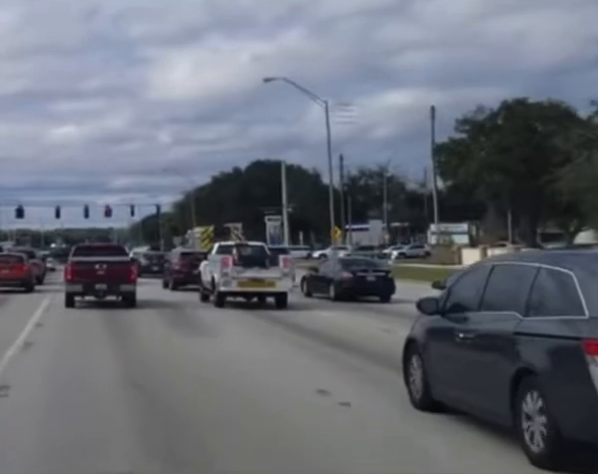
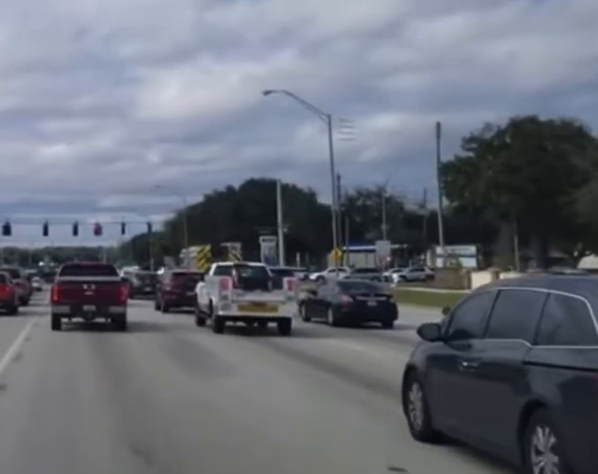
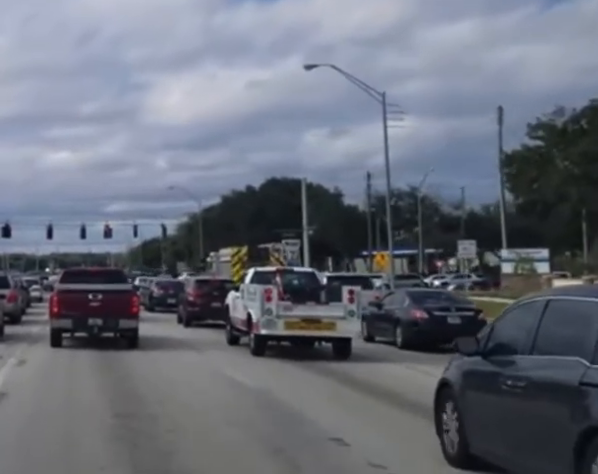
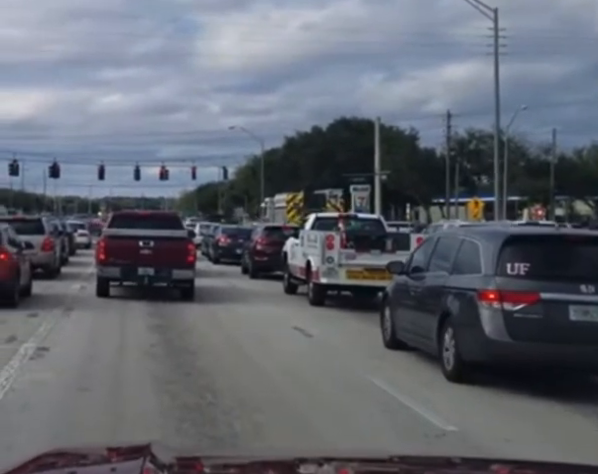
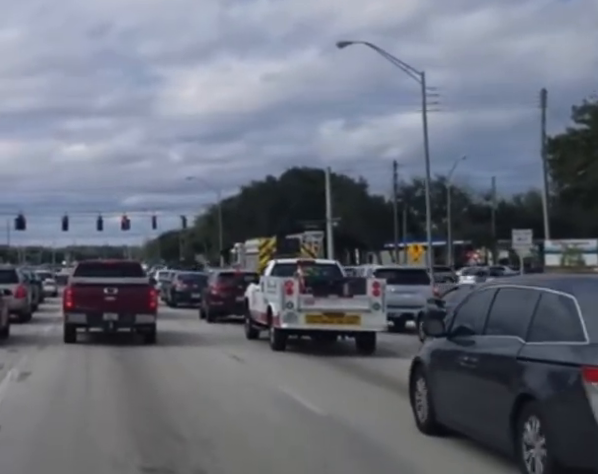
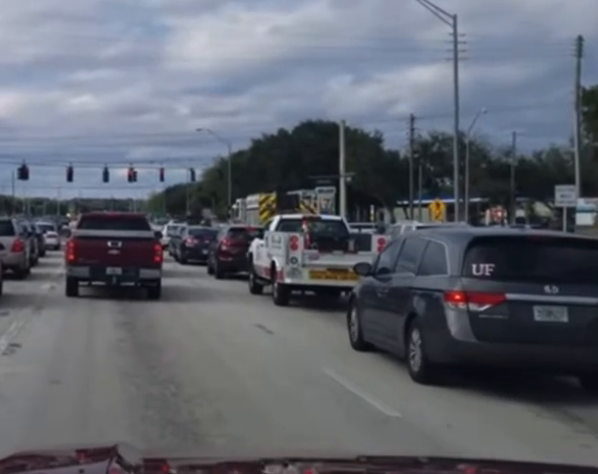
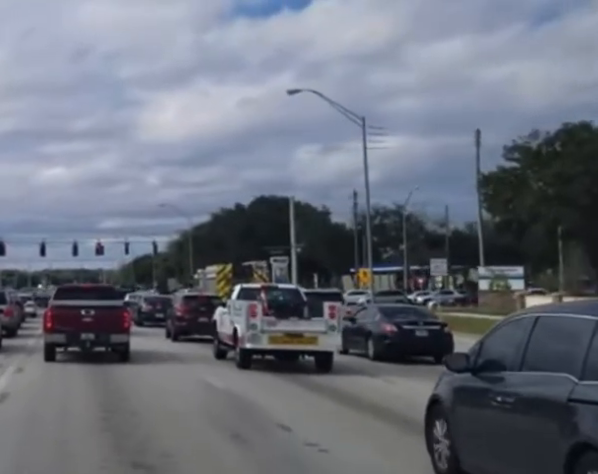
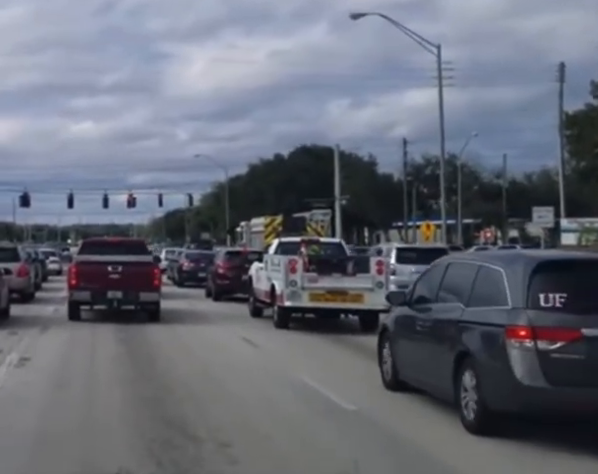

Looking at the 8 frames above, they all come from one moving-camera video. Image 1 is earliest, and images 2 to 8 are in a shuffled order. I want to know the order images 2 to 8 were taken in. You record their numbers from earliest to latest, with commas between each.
2, 7, 3, 5, 8, 6, 4
